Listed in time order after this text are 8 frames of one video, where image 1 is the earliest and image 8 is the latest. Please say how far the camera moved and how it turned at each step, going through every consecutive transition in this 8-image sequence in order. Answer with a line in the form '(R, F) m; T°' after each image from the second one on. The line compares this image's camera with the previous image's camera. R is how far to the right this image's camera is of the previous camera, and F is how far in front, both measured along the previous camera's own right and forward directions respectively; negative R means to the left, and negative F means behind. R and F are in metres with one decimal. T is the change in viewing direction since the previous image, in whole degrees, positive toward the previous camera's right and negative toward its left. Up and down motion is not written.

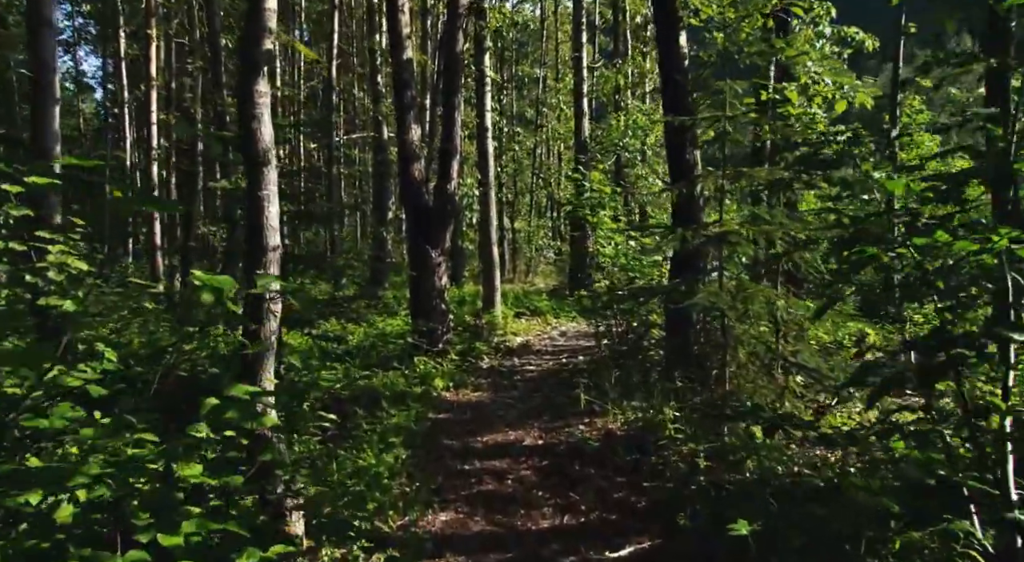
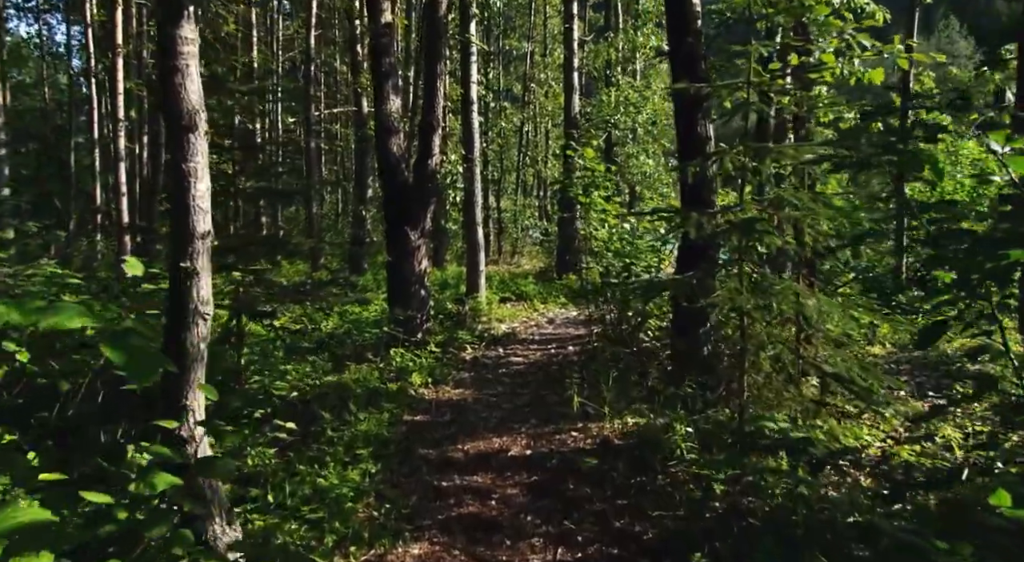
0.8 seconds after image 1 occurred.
(0.0, +1.0) m; +1°
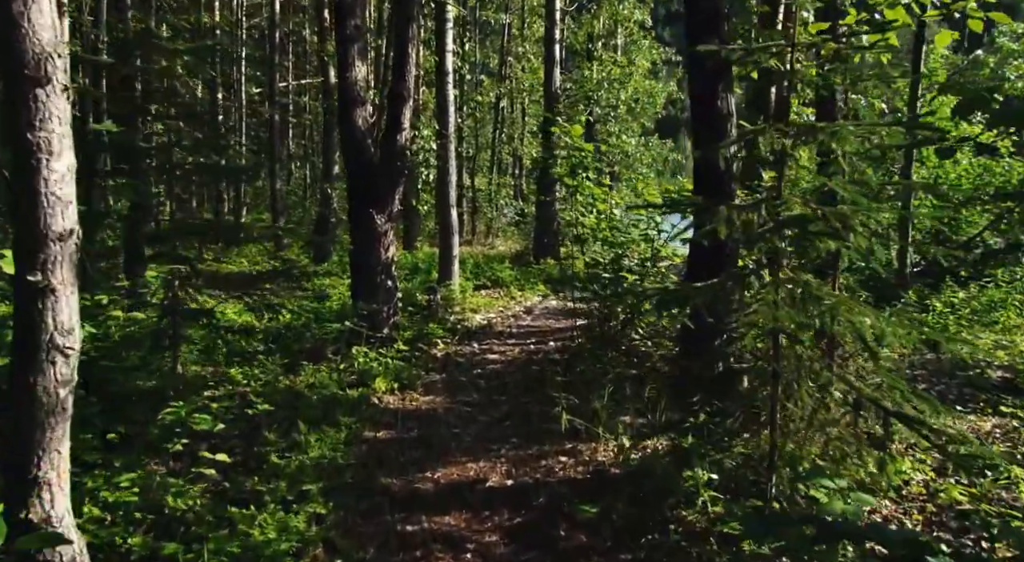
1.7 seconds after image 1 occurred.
(-0.1, +1.3) m; +2°
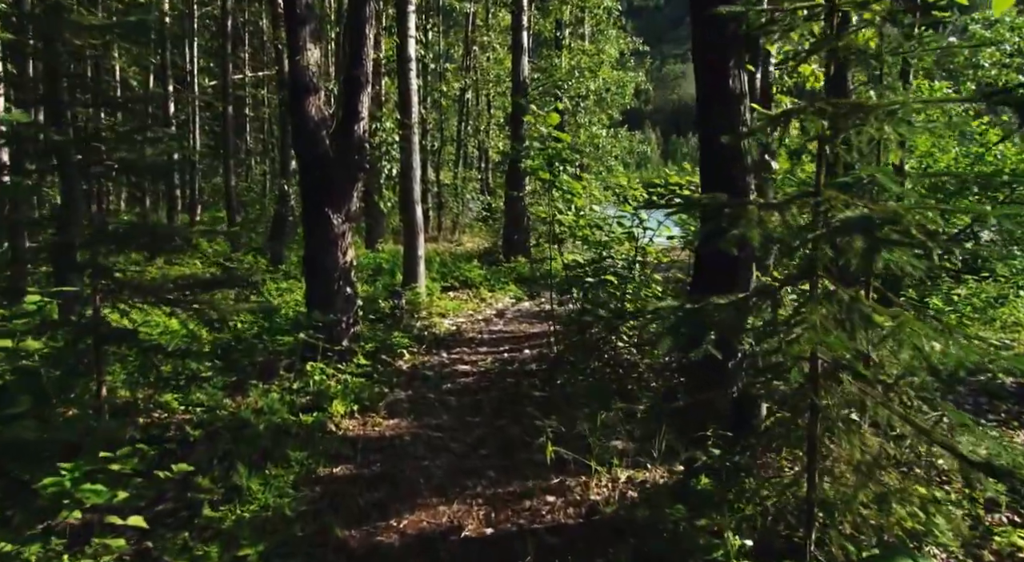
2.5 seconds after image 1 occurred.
(-0.1, +1.0) m; +2°
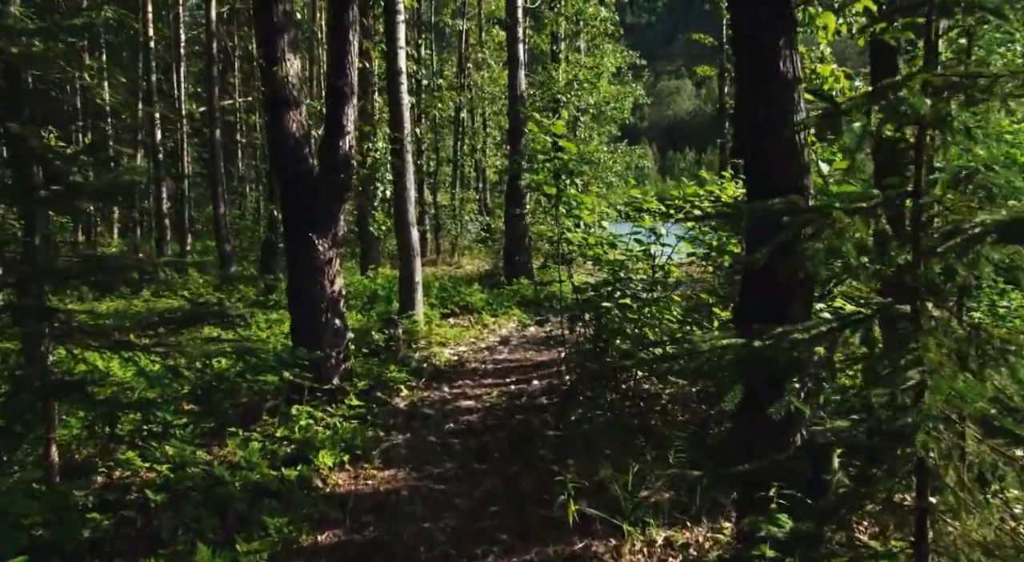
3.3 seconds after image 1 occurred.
(0.0, +1.0) m; 0°
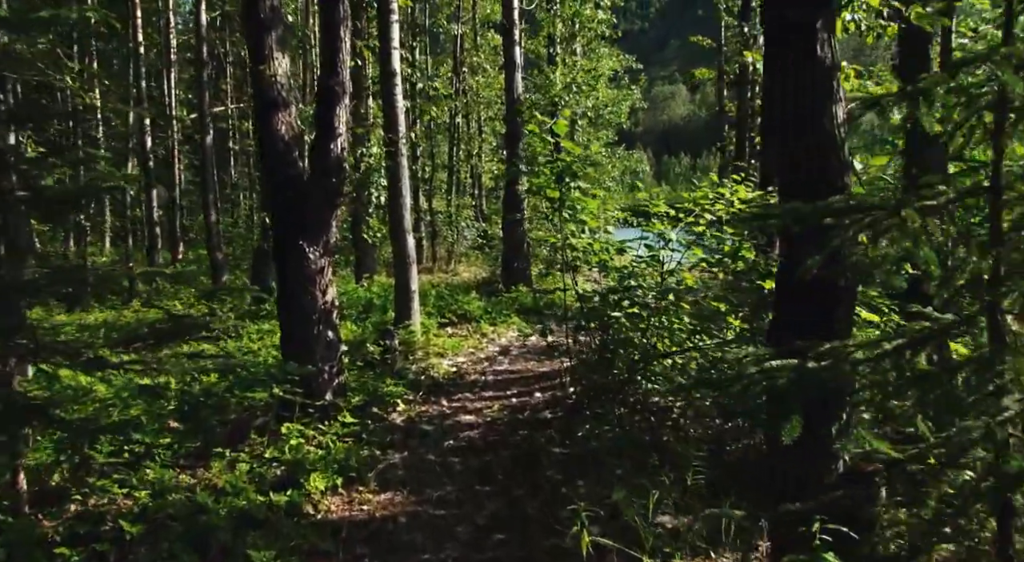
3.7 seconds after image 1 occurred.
(-0.1, +0.5) m; 0°
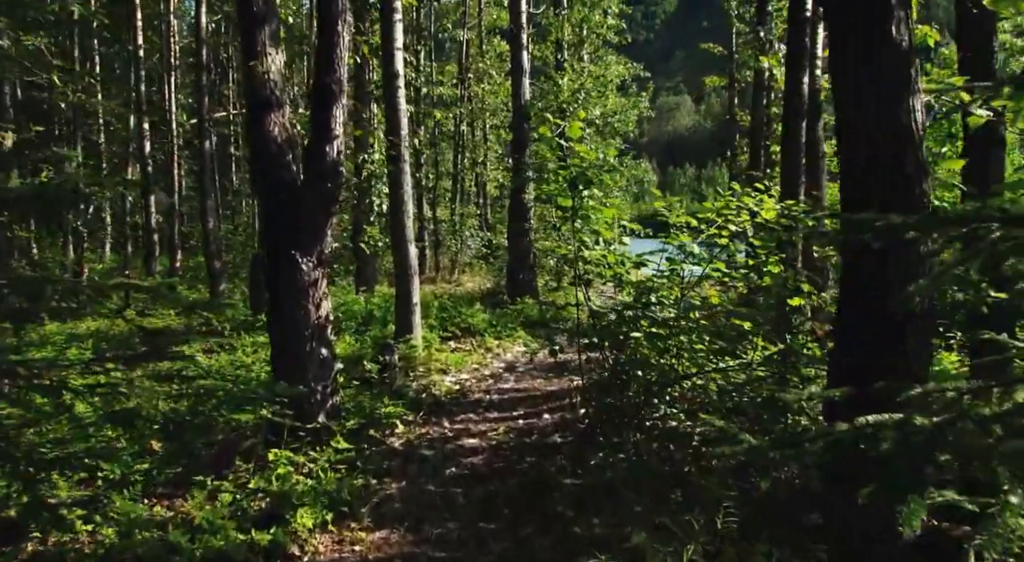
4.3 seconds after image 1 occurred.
(0.0, +0.6) m; 0°
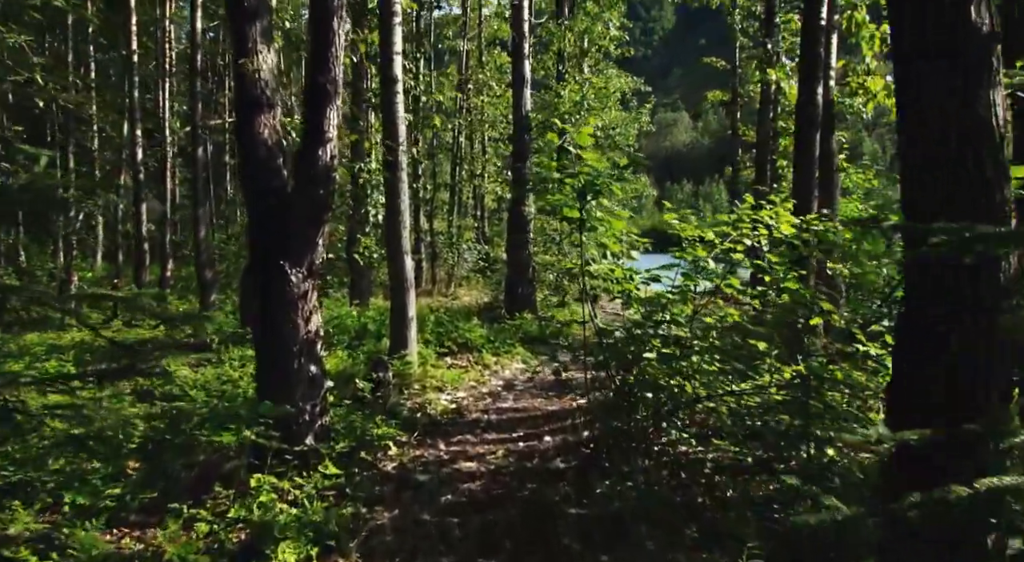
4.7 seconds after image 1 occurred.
(-0.1, +0.5) m; 0°
